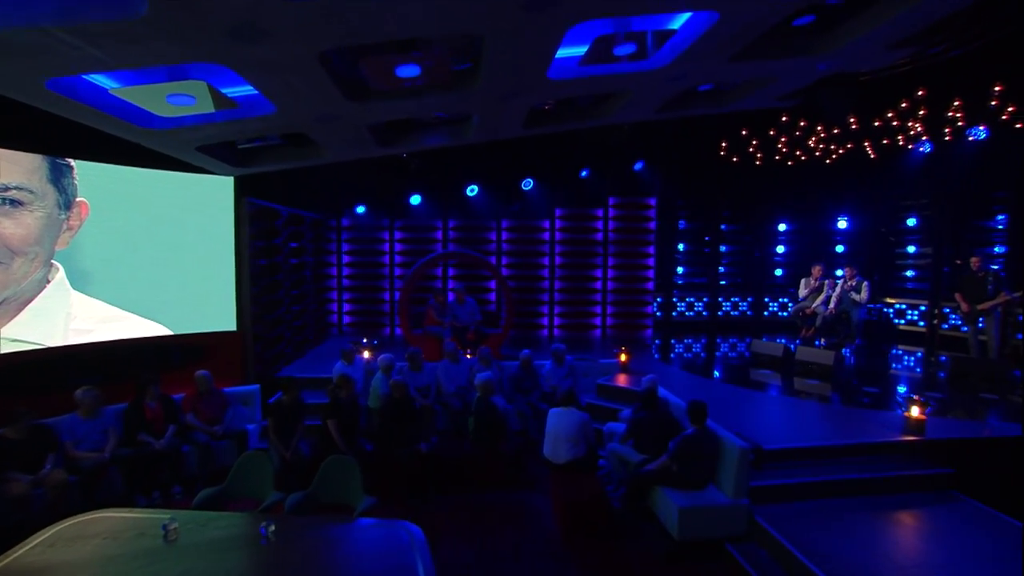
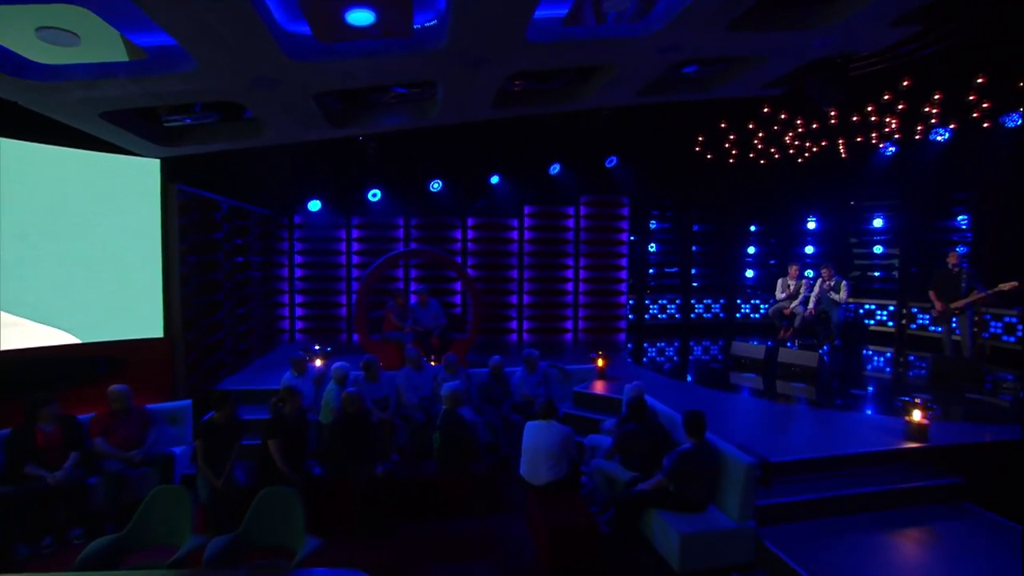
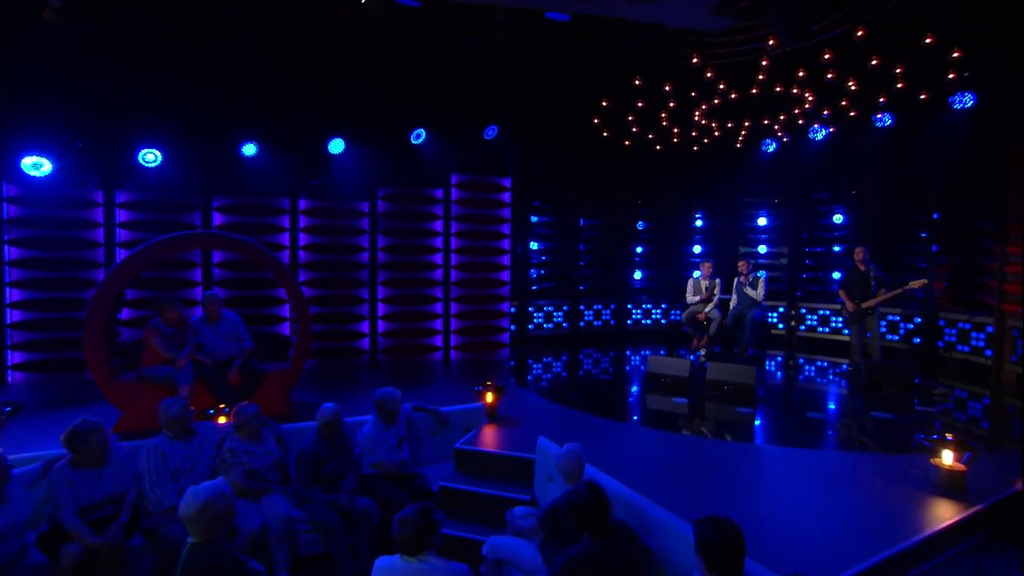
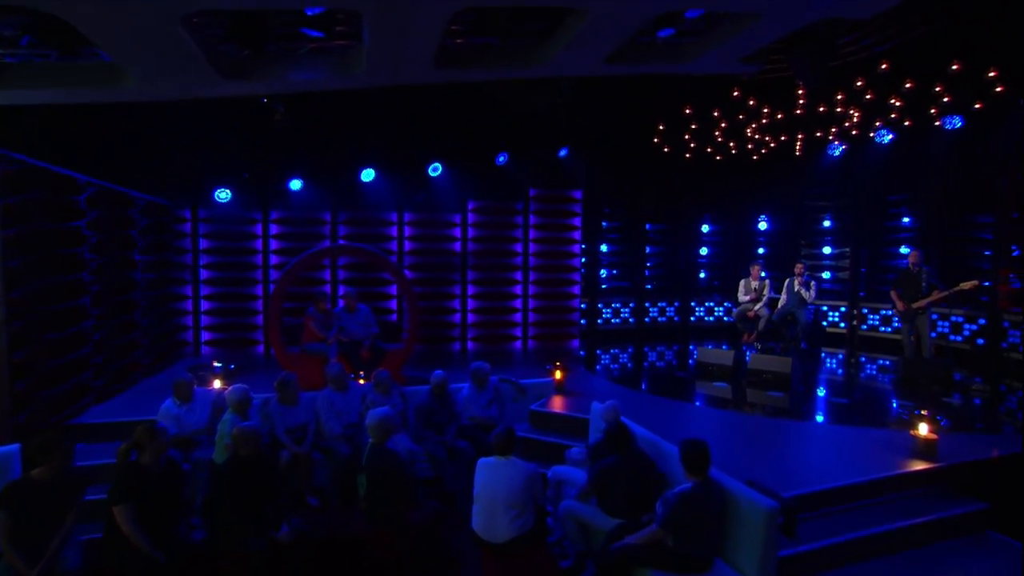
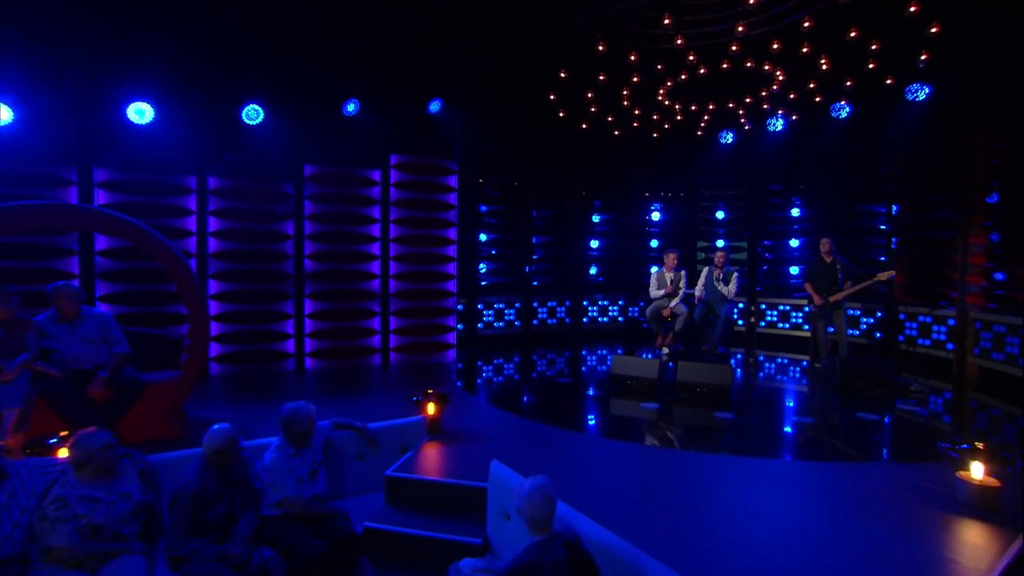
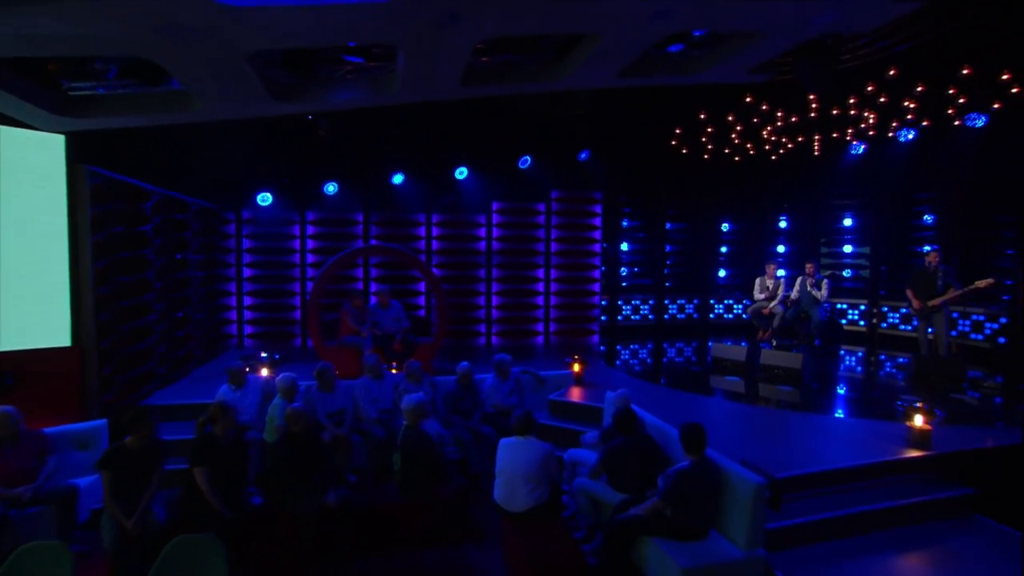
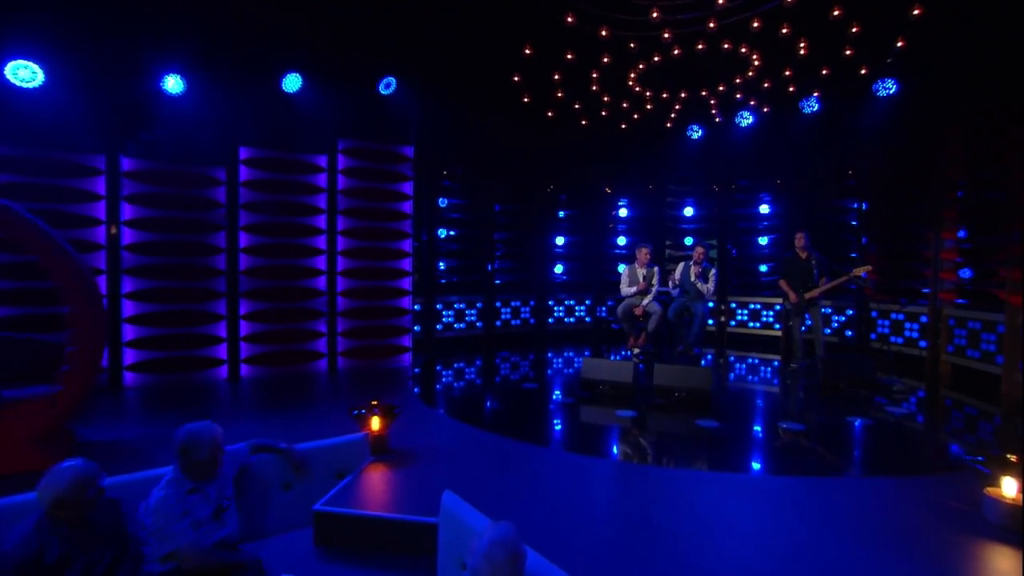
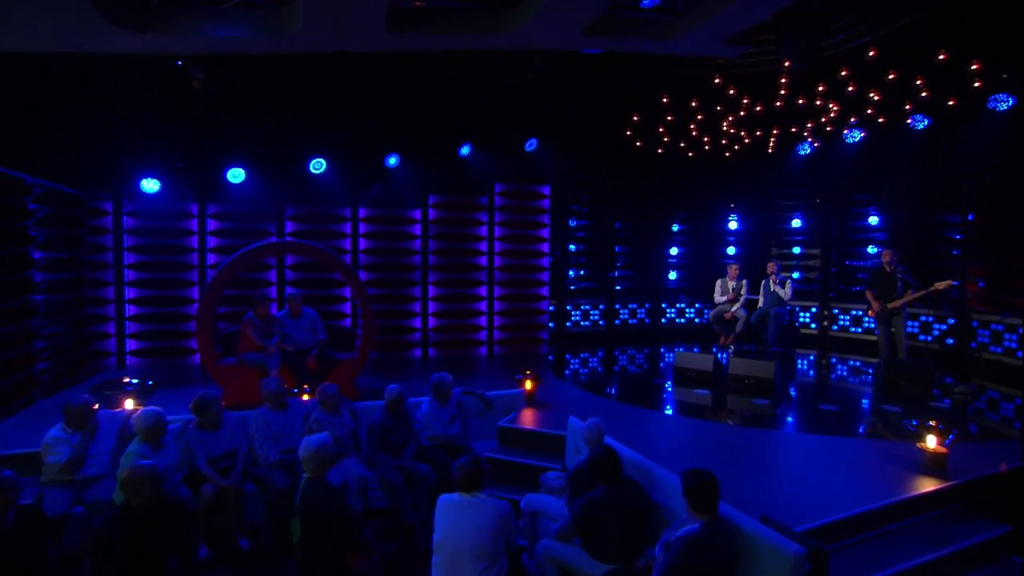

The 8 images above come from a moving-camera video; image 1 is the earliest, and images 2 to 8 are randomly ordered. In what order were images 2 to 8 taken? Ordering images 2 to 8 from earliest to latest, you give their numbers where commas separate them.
2, 6, 4, 8, 3, 5, 7
